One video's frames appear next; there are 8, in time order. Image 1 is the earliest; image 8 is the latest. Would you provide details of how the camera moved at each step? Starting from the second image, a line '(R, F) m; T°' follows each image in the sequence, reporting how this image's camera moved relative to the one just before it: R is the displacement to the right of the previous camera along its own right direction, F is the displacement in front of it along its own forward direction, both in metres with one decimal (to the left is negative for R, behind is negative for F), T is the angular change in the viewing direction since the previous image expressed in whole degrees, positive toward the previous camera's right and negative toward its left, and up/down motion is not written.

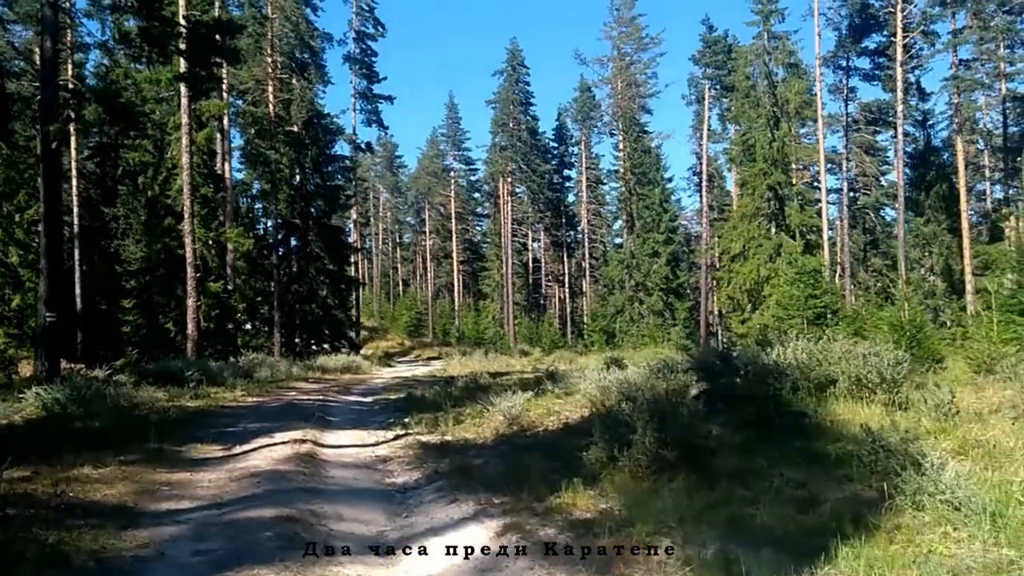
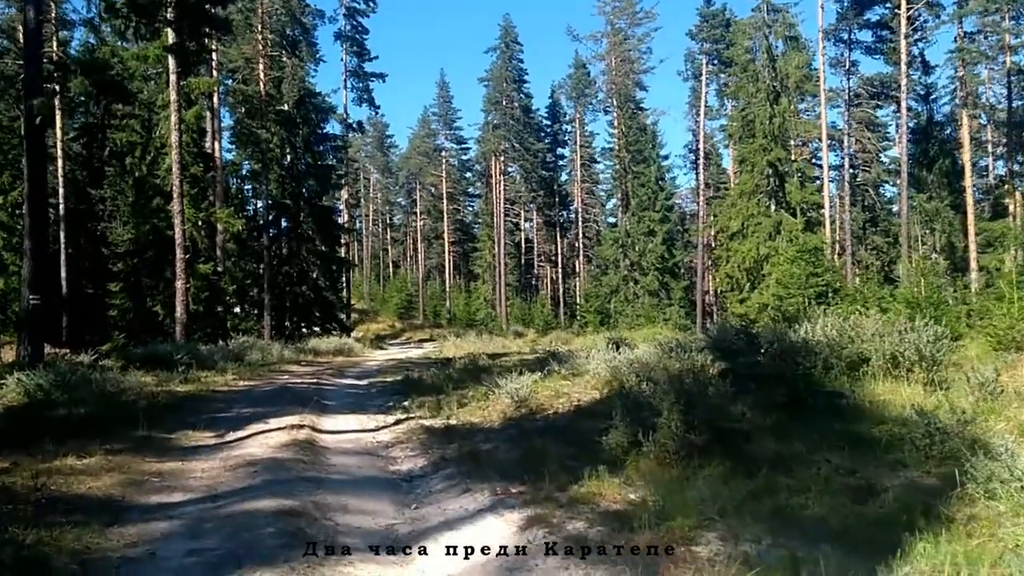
(-0.2, +0.6) m; +1°
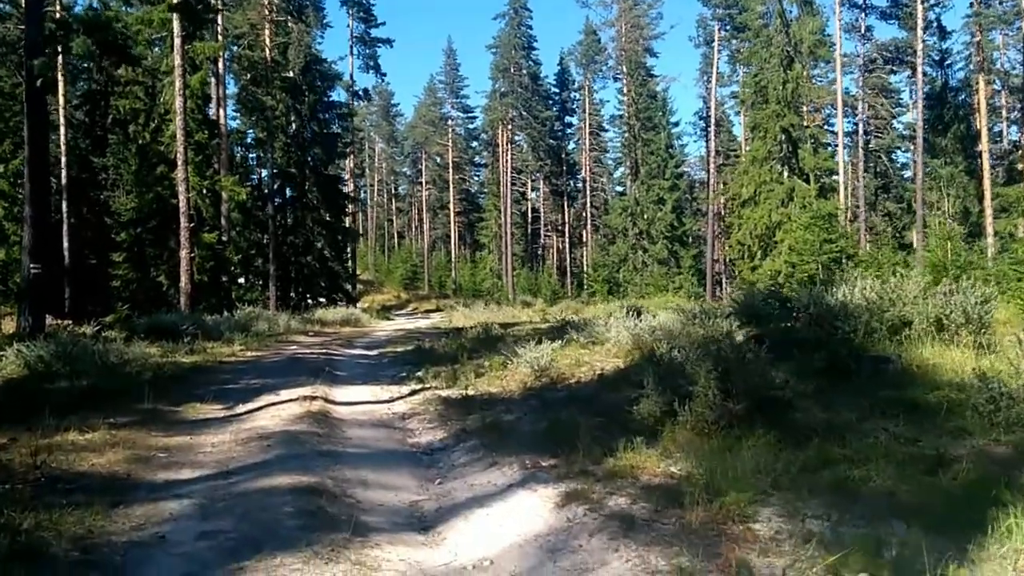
(-0.2, +0.5) m; 0°
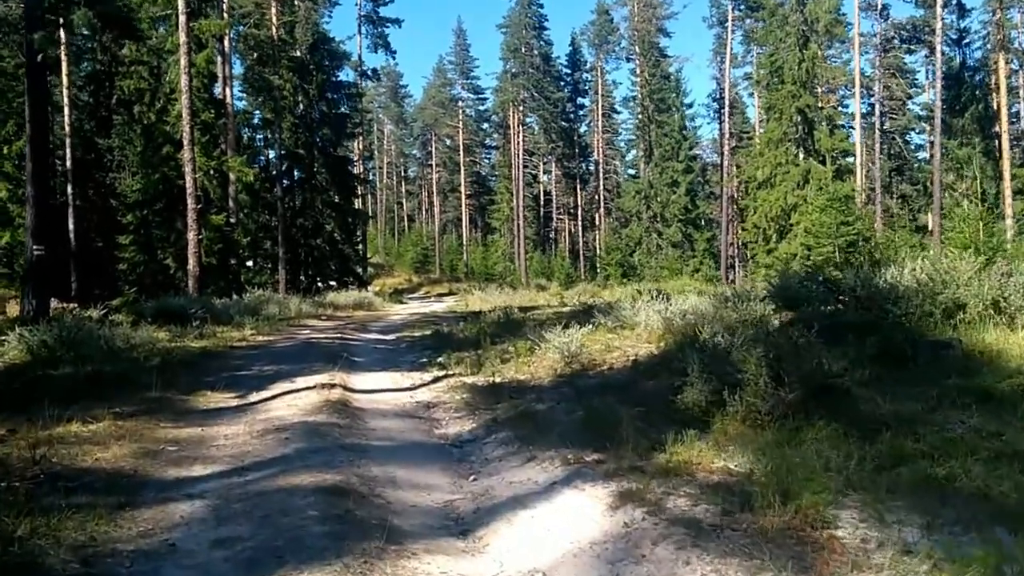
(-0.2, +0.5) m; 0°
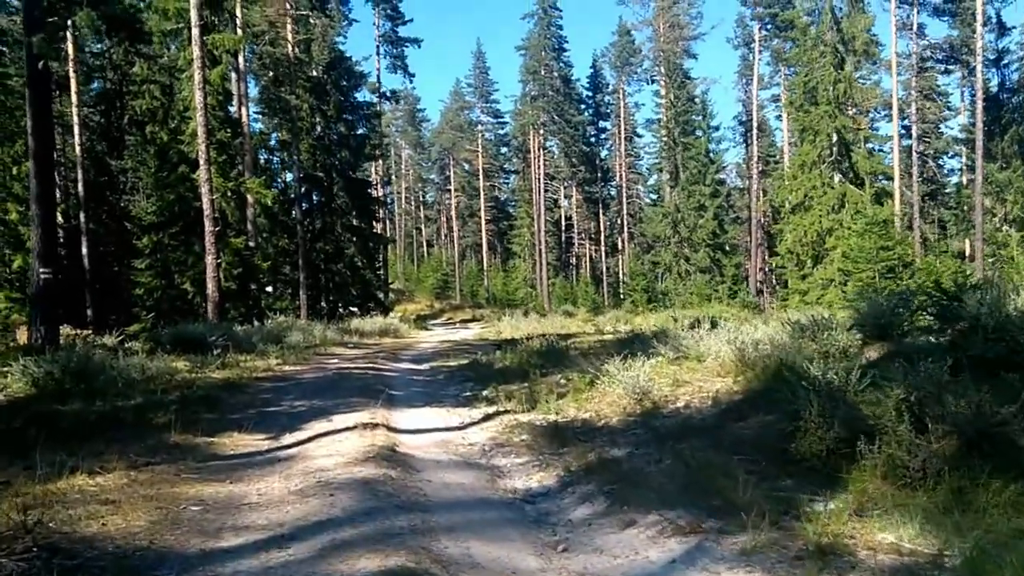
(-0.4, +1.1) m; -1°
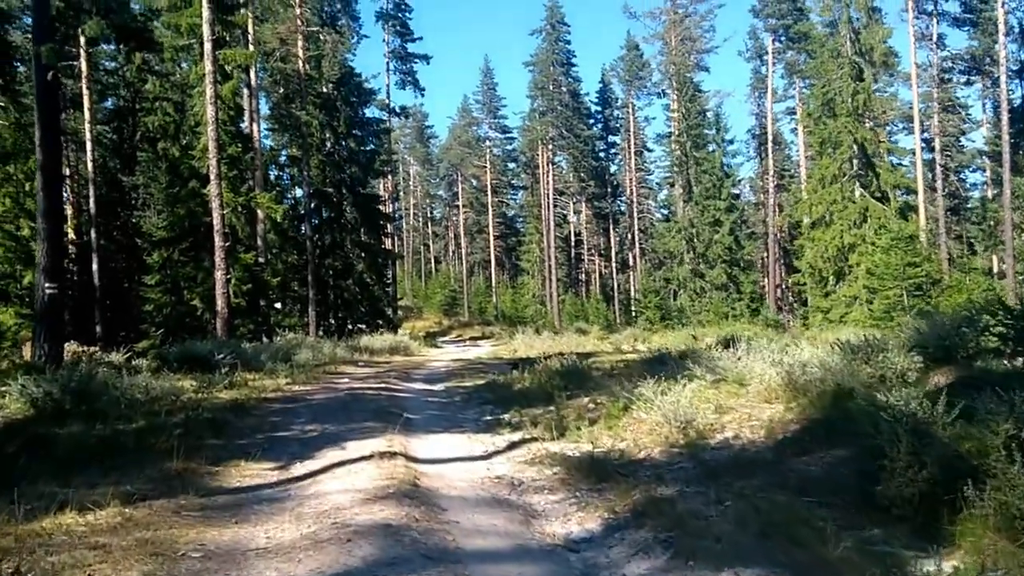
(-0.2, +0.8) m; 0°
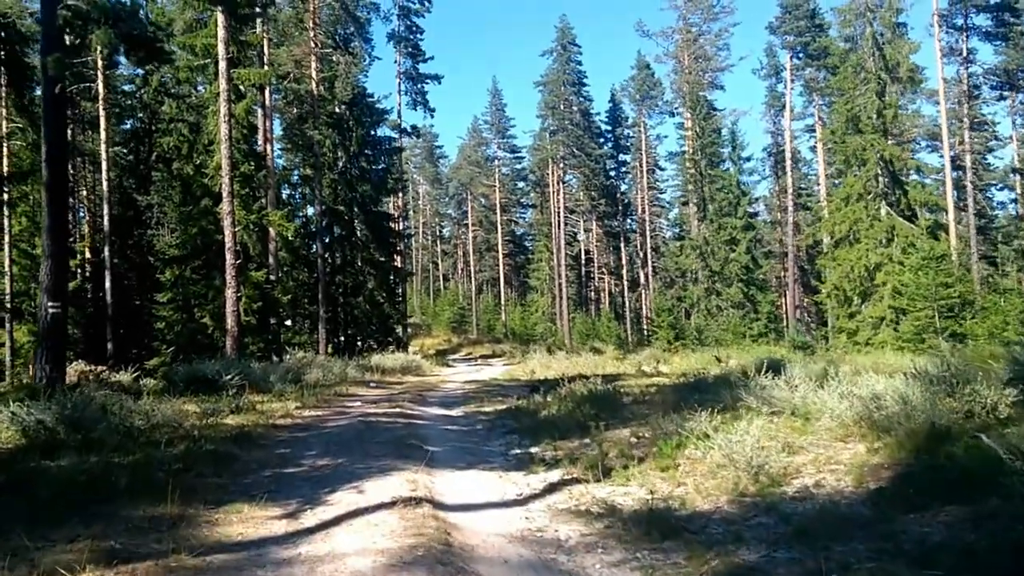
(-0.3, +1.1) m; 0°
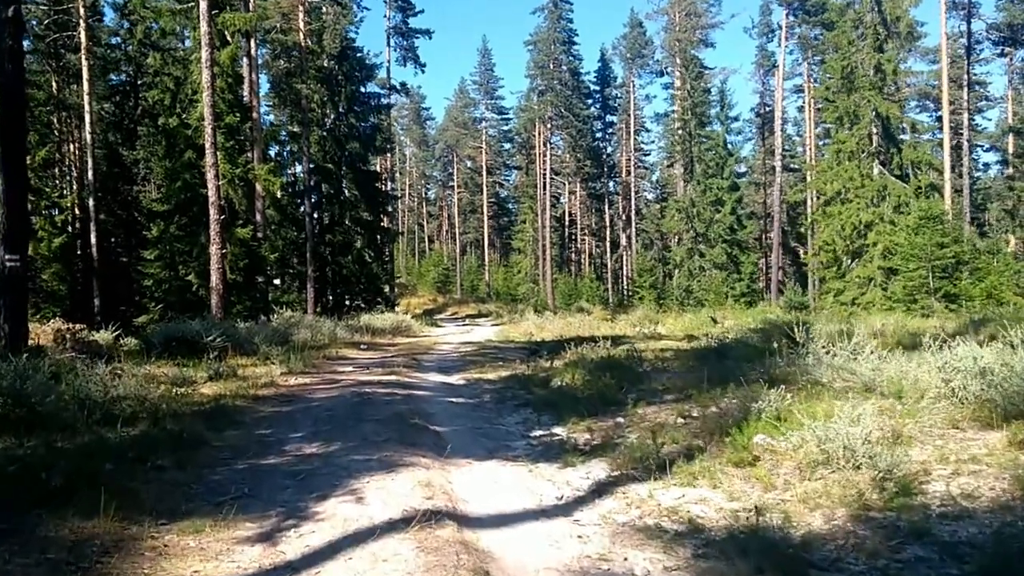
(-0.3, +1.8) m; +1°
